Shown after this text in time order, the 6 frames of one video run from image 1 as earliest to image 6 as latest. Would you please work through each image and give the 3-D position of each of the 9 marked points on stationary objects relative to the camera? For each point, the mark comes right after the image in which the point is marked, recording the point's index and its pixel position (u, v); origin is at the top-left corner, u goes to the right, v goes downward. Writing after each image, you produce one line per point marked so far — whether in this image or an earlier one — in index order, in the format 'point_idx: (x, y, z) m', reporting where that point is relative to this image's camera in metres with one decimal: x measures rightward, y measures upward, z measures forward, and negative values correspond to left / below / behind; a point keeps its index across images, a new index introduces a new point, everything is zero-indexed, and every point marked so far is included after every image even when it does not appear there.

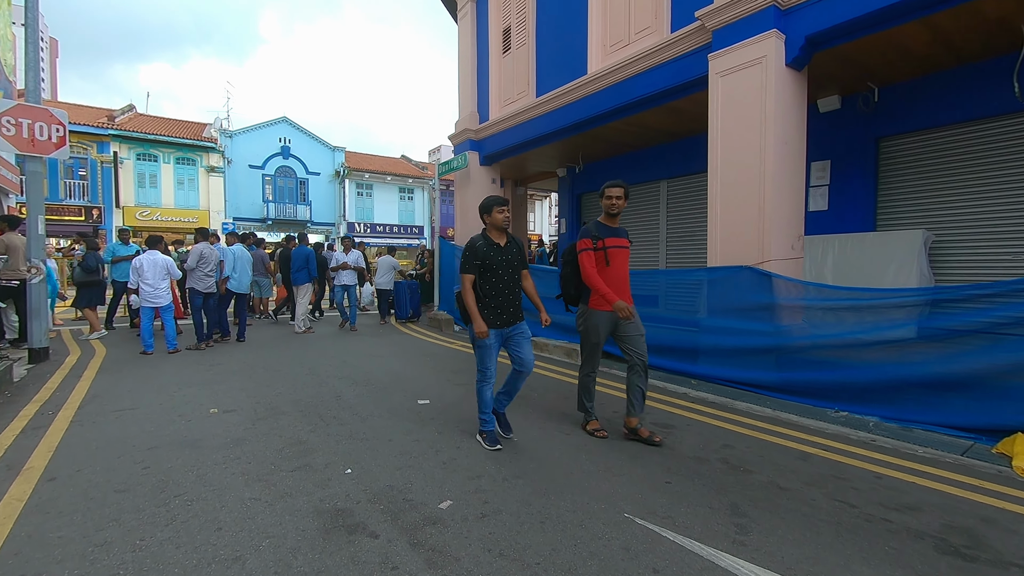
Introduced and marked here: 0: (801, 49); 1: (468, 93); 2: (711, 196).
0: (+3.2, +2.7, +5.4) m
1: (-0.9, +4.5, +11.1) m
2: (+2.5, +1.1, +6.0) m
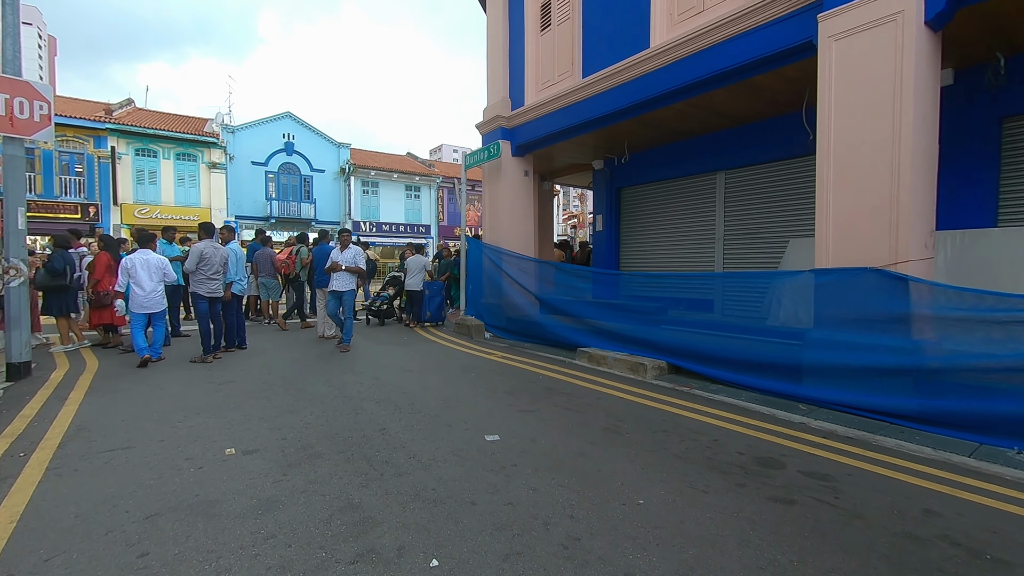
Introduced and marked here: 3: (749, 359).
0: (+3.9, +2.6, +4.4) m
1: (-0.2, +4.4, +10.1) m
2: (+3.2, +1.1, +5.0) m
3: (+2.8, -0.8, +5.7) m
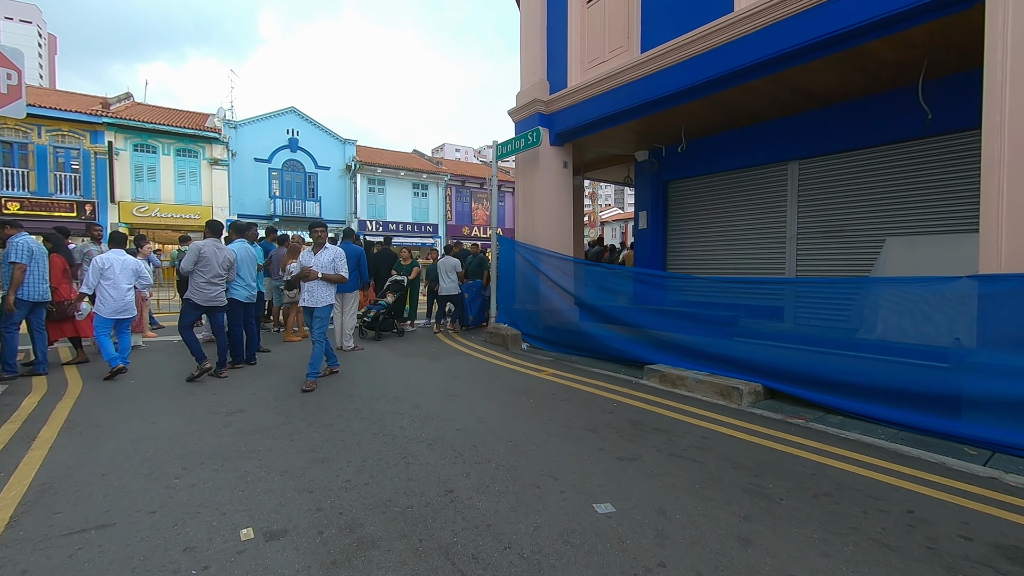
0: (+4.6, +2.5, +3.3) m
1: (+0.5, +4.3, +9.0) m
2: (+3.9, +1.0, +4.0) m
3: (+3.5, -0.9, +4.6) m
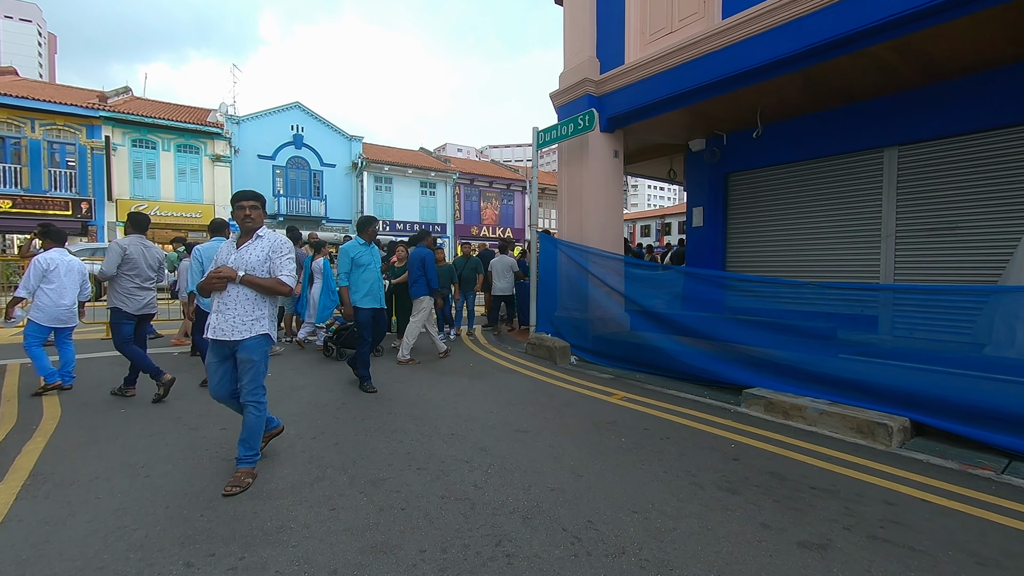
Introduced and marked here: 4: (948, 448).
0: (+5.4, +2.4, +2.3) m
1: (+1.2, +4.2, +8.0) m
2: (+4.7, +0.9, +2.9) m
3: (+4.2, -1.0, +3.6) m
4: (+3.8, -1.4, +4.2) m
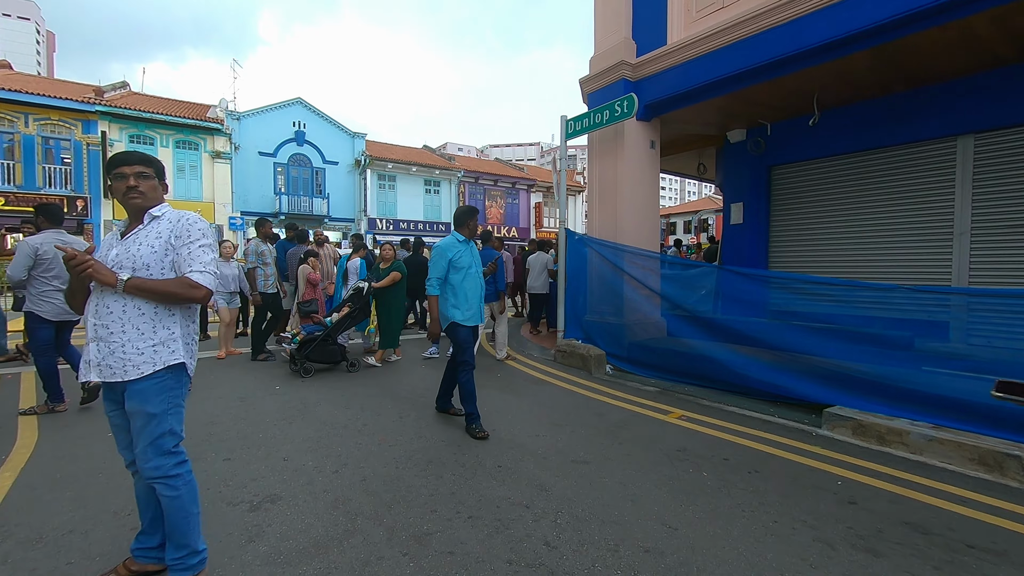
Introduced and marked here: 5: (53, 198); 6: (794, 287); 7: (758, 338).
0: (+5.8, +2.4, +1.6) m
1: (+1.7, +4.2, +7.3) m
2: (+5.1, +0.9, +2.3) m
3: (+4.7, -1.0, +2.9) m
4: (+4.2, -1.4, +3.6) m
5: (-18.6, +3.7, +19.6) m
6: (+3.0, 0.0, +5.2) m
7: (+2.8, -0.6, +5.5) m
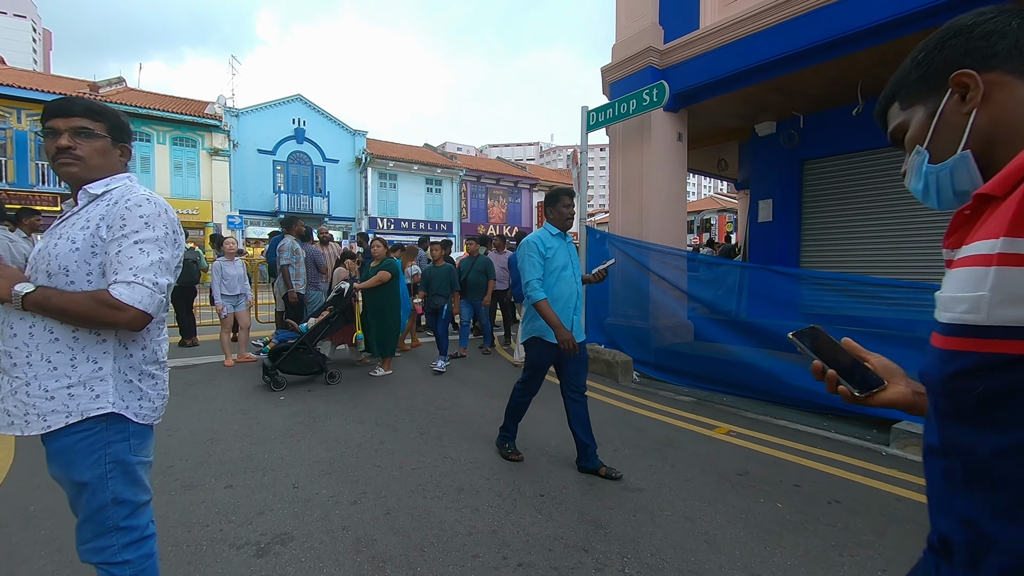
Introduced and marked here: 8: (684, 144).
0: (+6.1, +2.4, +1.2) m
1: (+1.9, +4.2, +6.9) m
2: (+5.4, +0.8, +1.9) m
3: (+4.9, -1.1, +2.5) m
4: (+4.5, -1.5, +3.1) m
5: (-18.4, +3.7, +19.1) m
6: (+3.3, 0.0, +4.8) m
7: (+3.1, -0.6, +5.0) m
8: (+2.5, +2.1, +7.1) m
